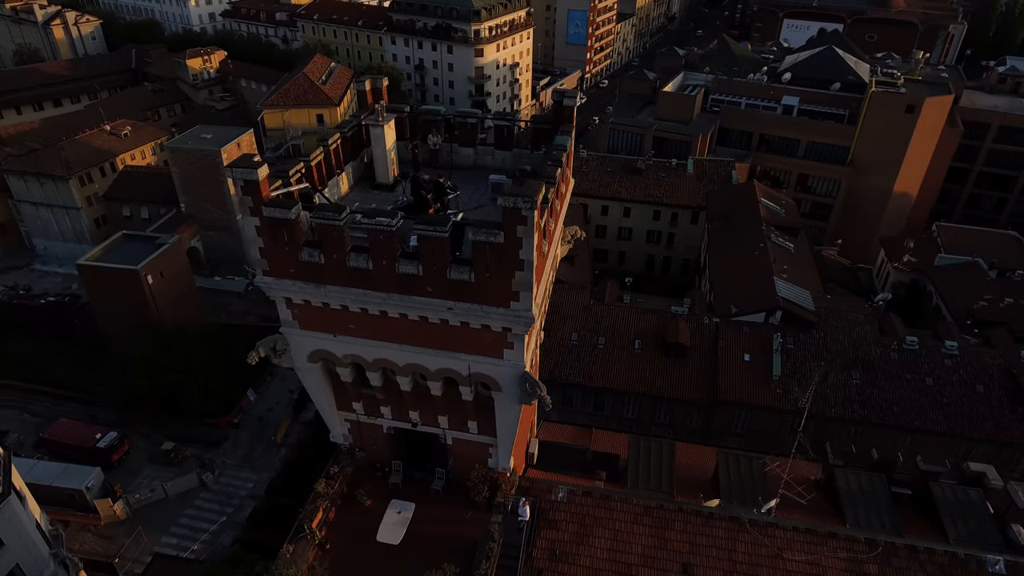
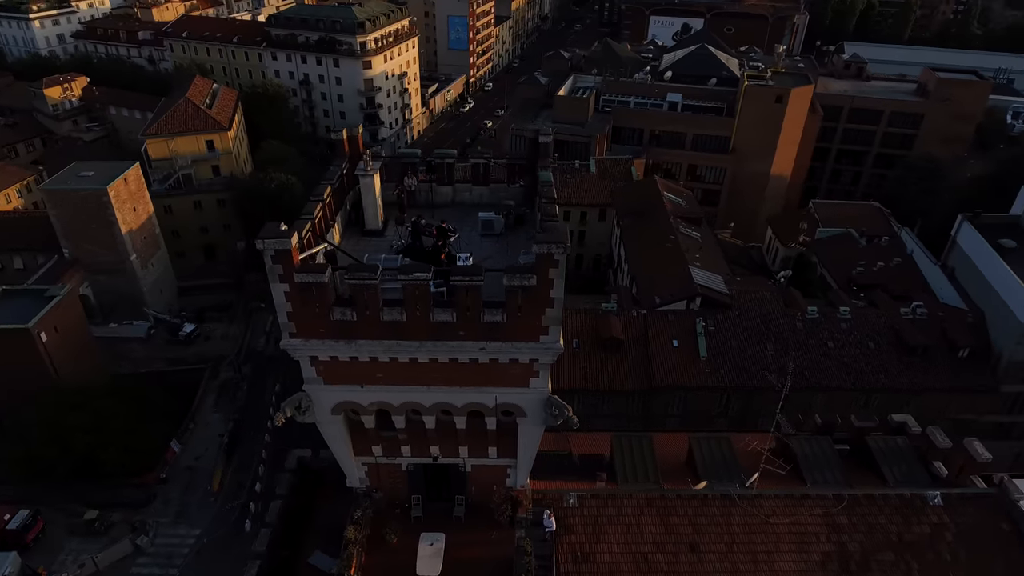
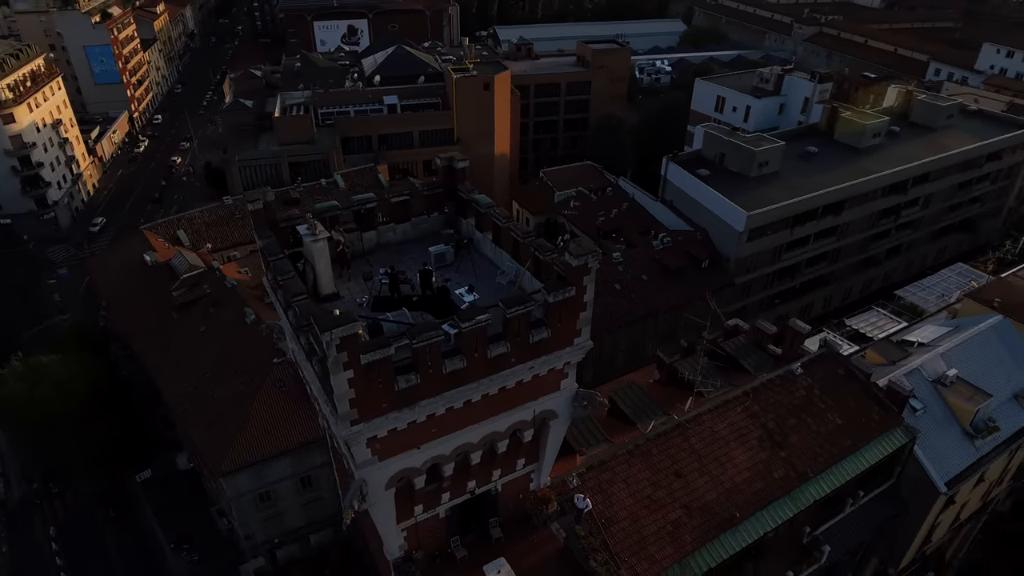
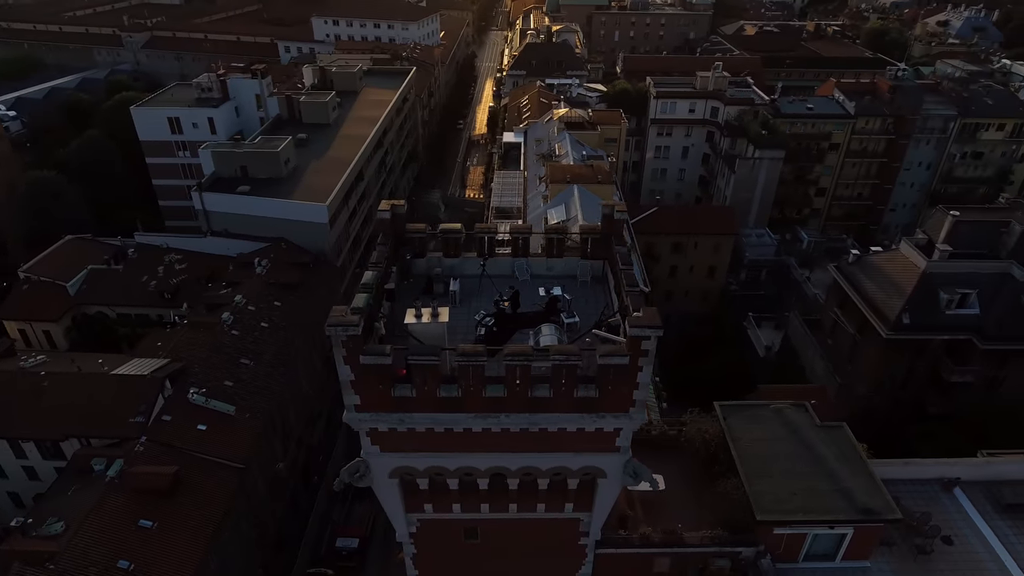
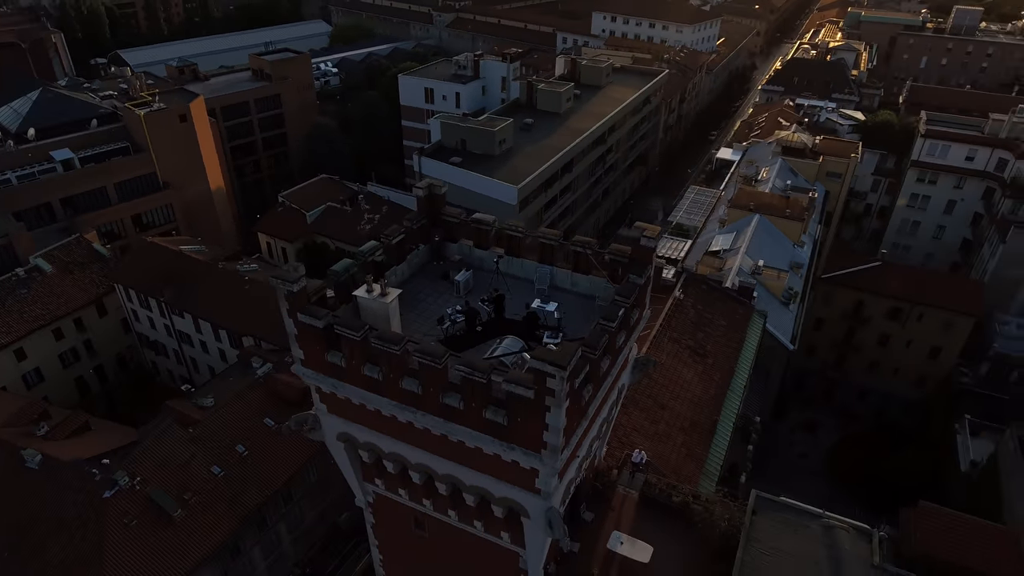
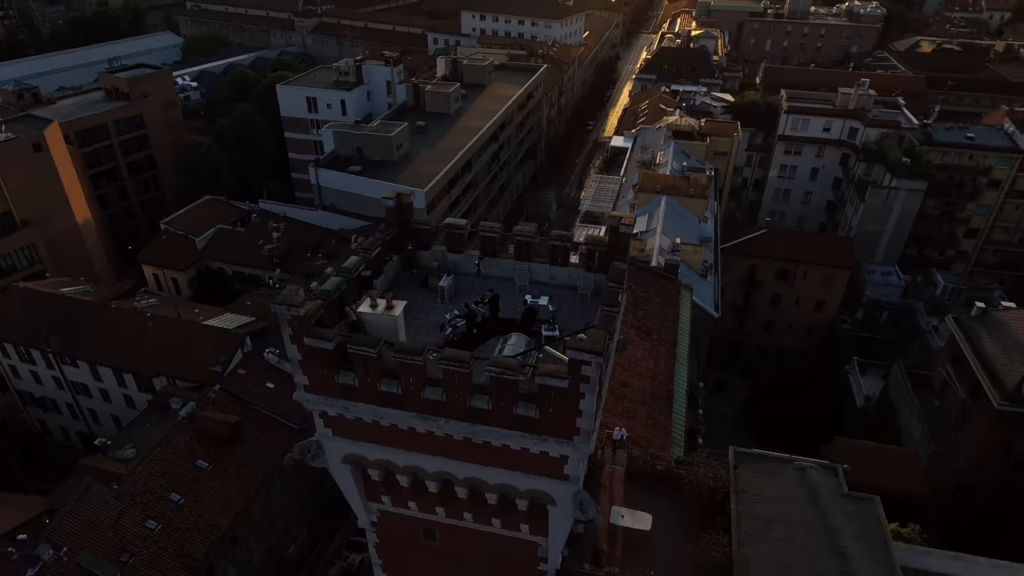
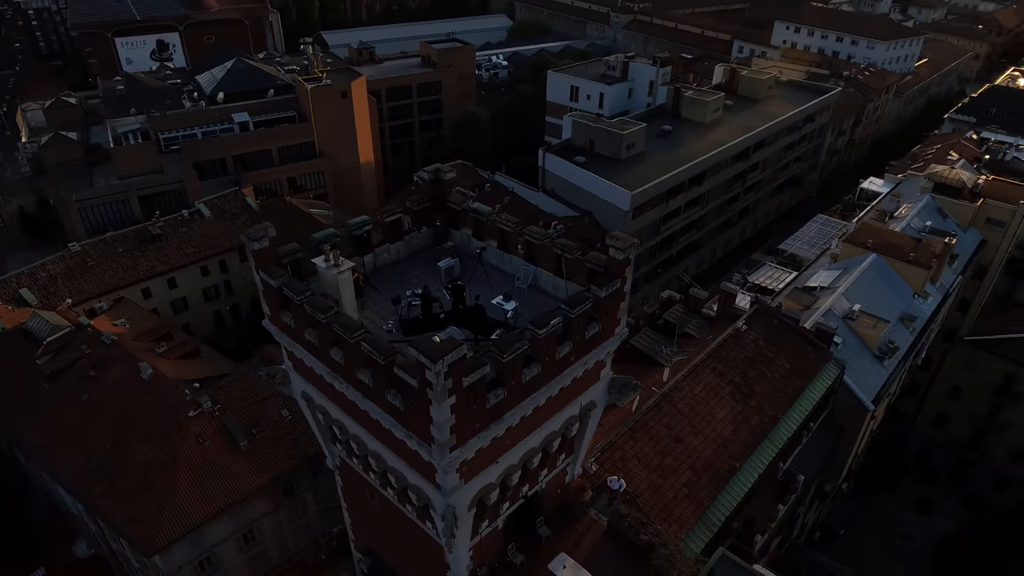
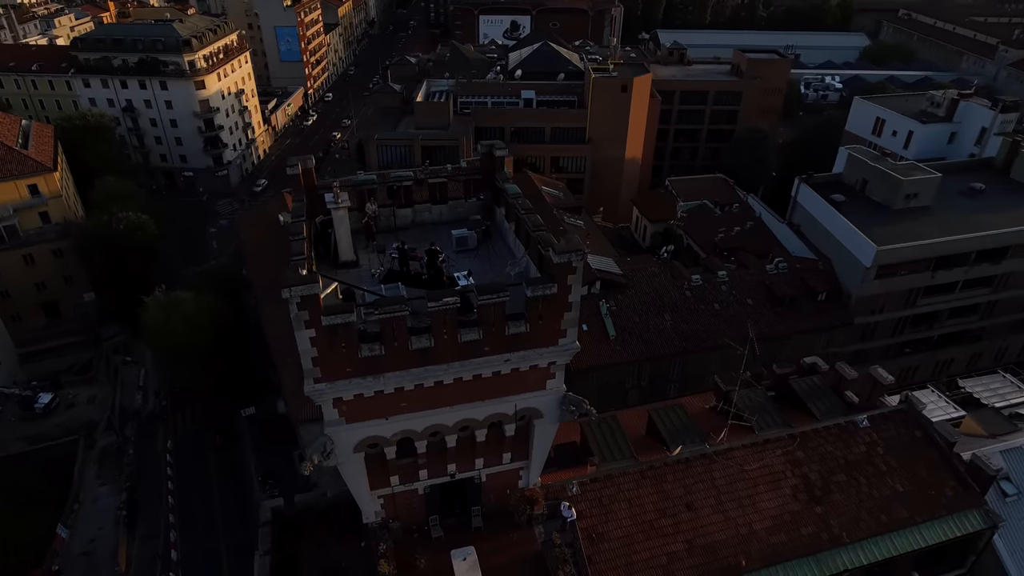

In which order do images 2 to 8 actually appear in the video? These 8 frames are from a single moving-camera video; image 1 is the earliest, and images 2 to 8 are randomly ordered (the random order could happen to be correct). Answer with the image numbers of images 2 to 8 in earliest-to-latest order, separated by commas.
2, 8, 3, 7, 5, 6, 4
